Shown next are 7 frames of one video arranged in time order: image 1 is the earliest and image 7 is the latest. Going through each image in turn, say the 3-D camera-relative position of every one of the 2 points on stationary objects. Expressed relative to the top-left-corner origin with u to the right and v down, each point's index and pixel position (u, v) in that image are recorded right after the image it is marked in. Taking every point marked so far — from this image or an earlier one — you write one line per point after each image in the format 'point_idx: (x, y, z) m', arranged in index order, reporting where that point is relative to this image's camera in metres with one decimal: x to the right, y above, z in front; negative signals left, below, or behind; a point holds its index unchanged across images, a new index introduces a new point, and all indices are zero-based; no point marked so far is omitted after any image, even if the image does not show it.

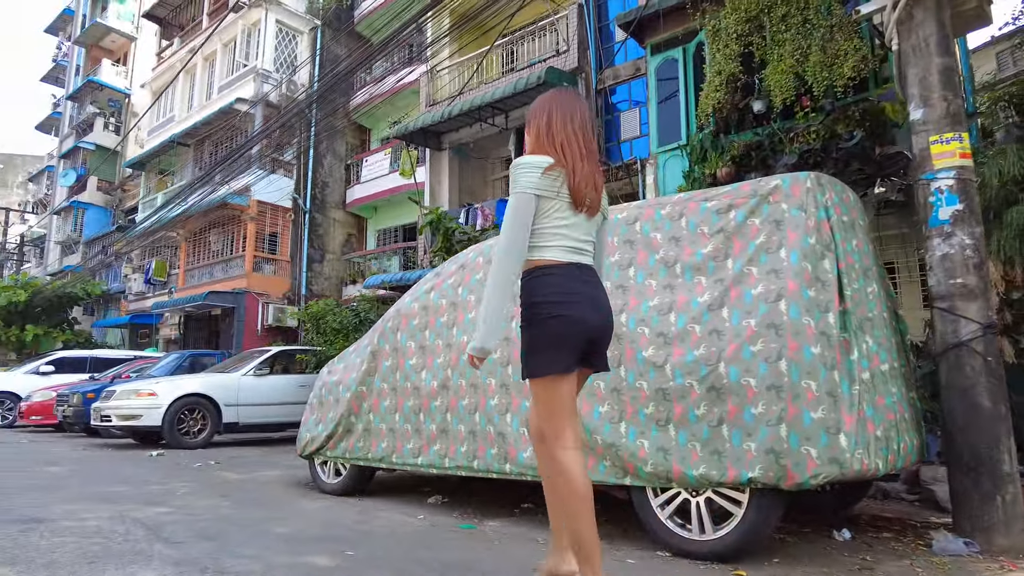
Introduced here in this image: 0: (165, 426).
0: (-4.9, -2.0, +9.6) m
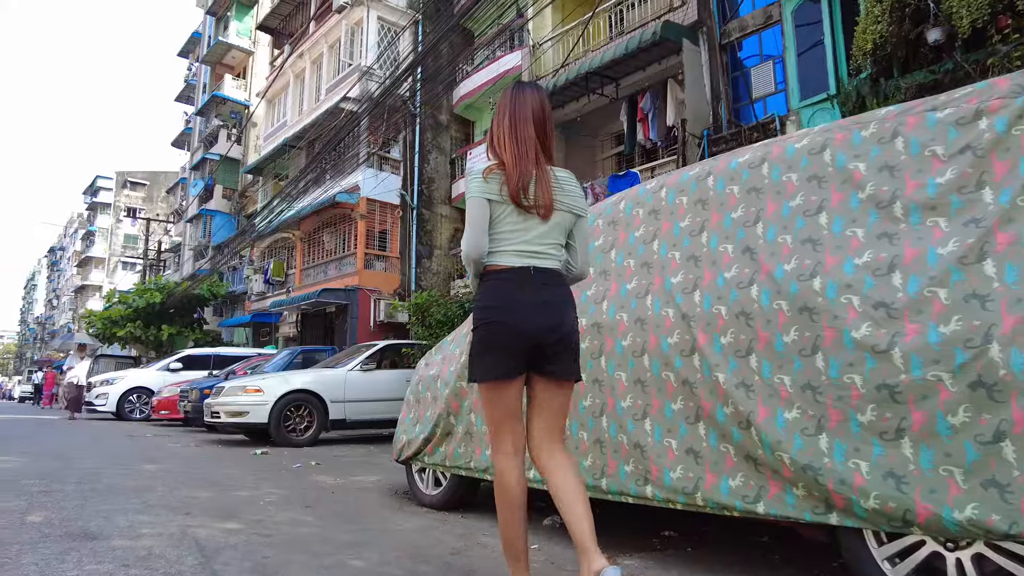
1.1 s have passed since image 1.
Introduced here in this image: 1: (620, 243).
0: (-3.3, -1.9, +9.3) m
1: (+0.6, +0.2, +3.5) m
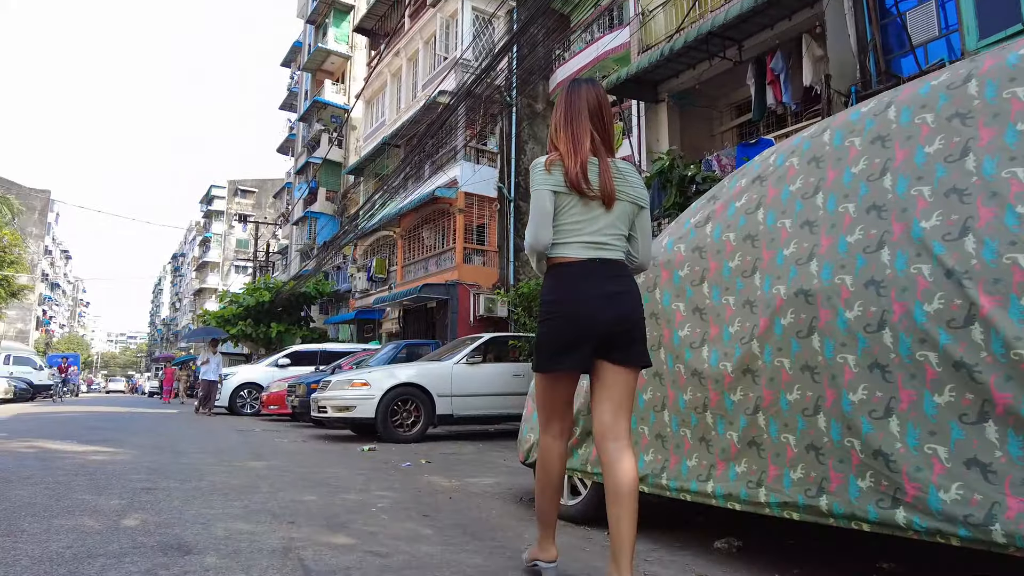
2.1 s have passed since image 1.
0: (-1.8, -1.7, +9.0) m
1: (+1.2, +0.4, +2.6) m
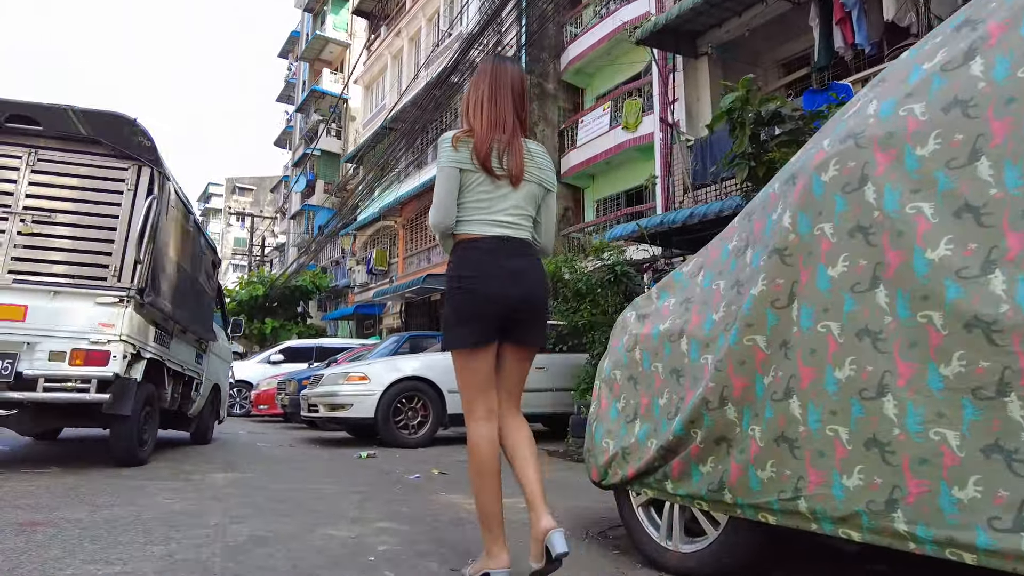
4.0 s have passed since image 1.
0: (-1.5, -1.5, +7.6) m
1: (+1.5, +0.7, +1.3) m
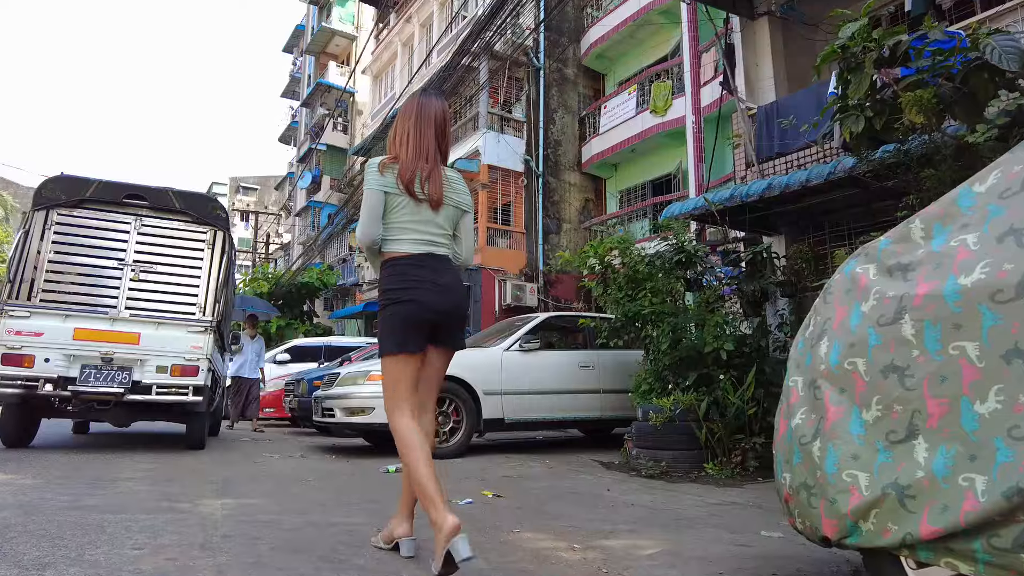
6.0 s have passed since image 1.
0: (-1.0, -1.3, +6.5) m
1: (+1.9, +0.9, +0.2) m
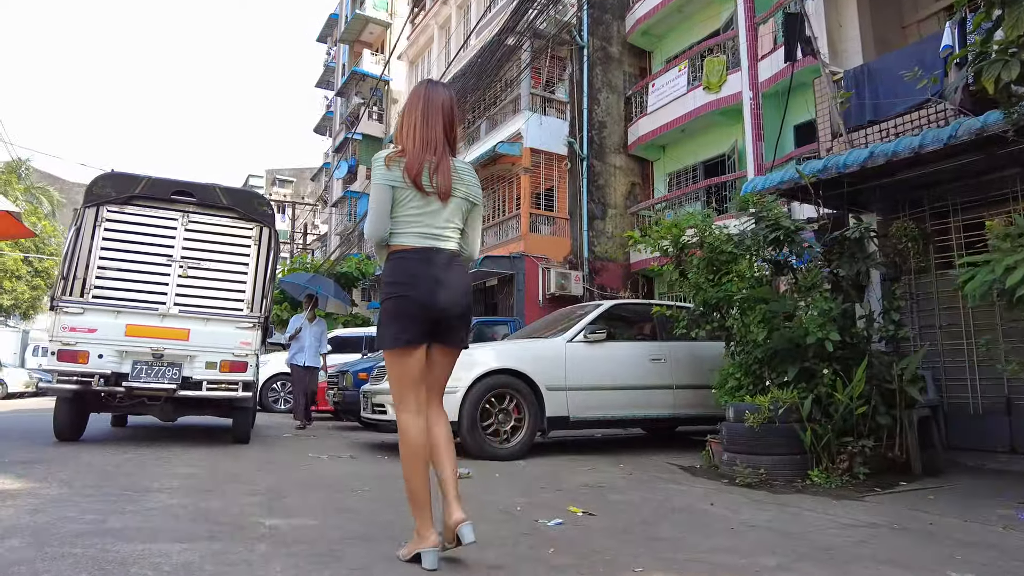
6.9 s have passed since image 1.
0: (-0.4, -1.2, +5.9) m
1: (+2.2, +0.9, -0.6) m
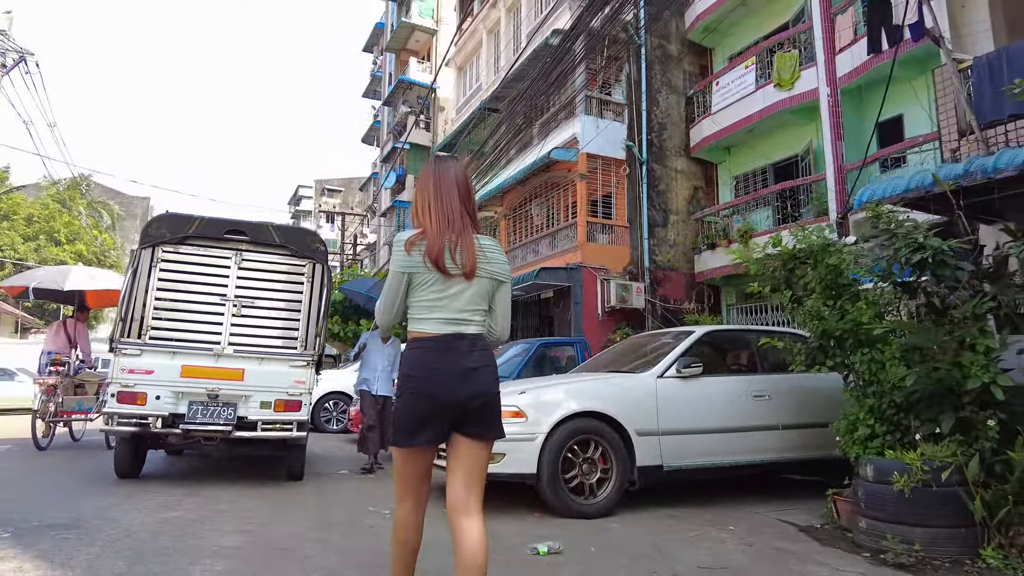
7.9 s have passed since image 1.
0: (+0.2, -1.4, +5.2) m
1: (+2.4, +0.7, -1.5) m
